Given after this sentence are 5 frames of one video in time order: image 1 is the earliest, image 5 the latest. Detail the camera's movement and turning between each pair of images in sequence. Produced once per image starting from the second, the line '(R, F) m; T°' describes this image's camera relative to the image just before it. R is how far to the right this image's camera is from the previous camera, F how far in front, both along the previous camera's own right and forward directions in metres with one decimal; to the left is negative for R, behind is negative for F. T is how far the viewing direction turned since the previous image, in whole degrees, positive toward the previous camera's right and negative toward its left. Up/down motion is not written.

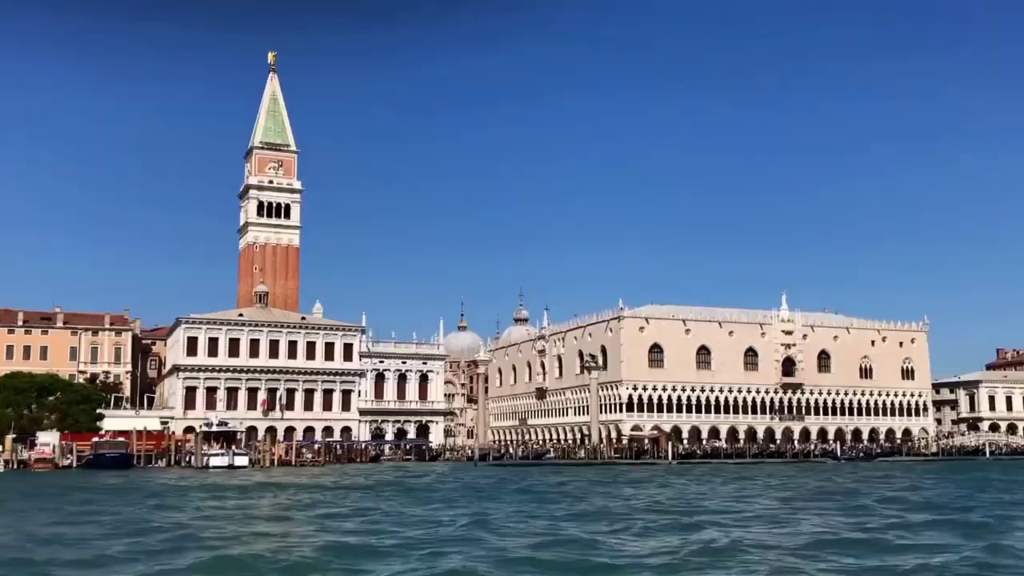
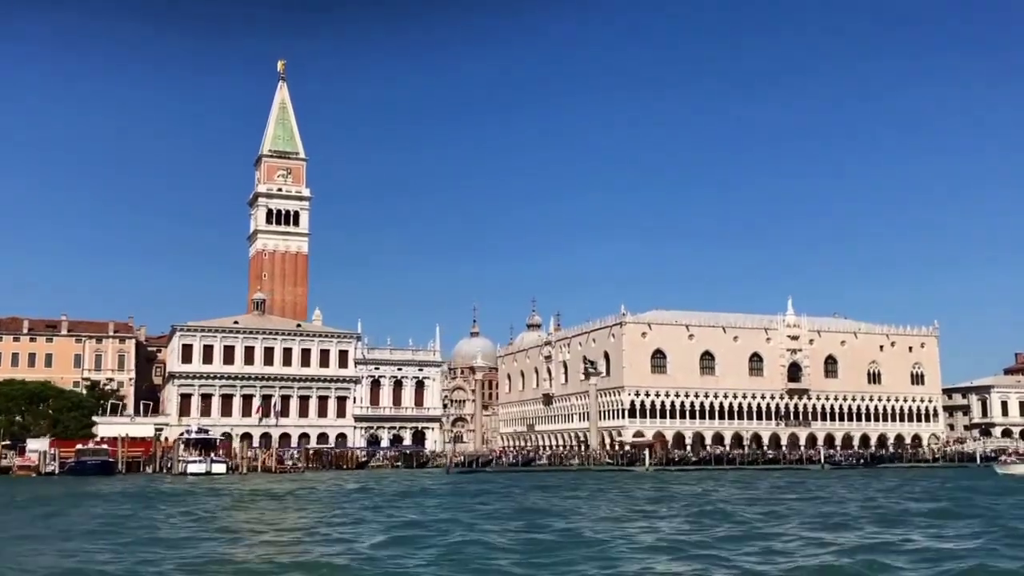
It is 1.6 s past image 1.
(+3.0, +0.1) m; -2°
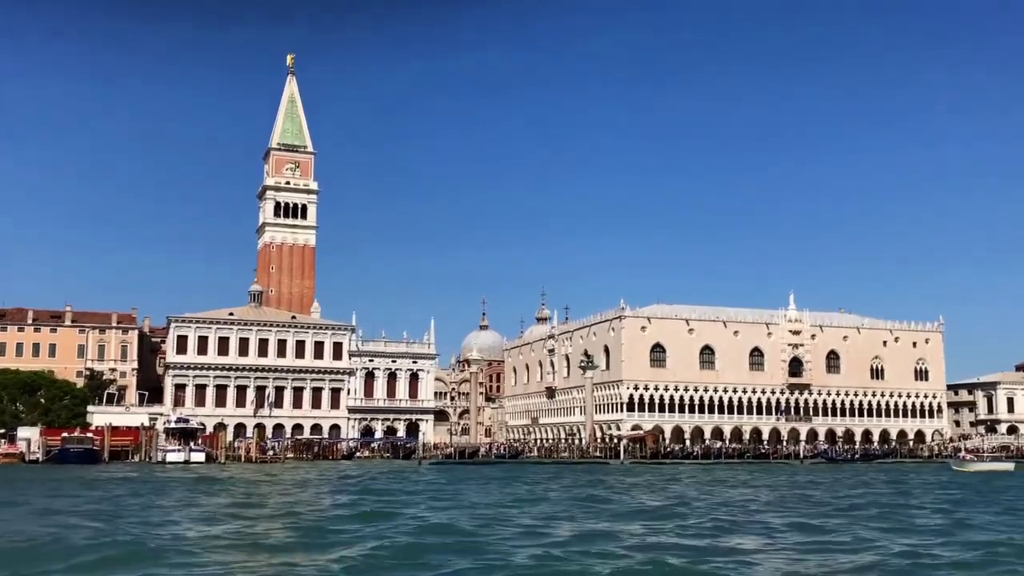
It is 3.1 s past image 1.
(+2.8, -0.4) m; -2°
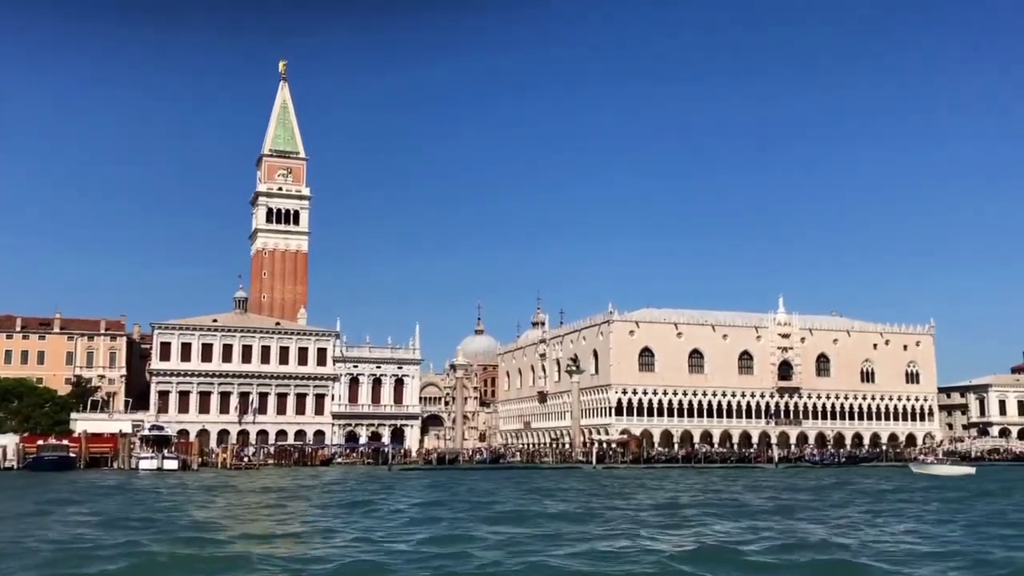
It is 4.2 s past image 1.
(+2.0, 0.0) m; 0°
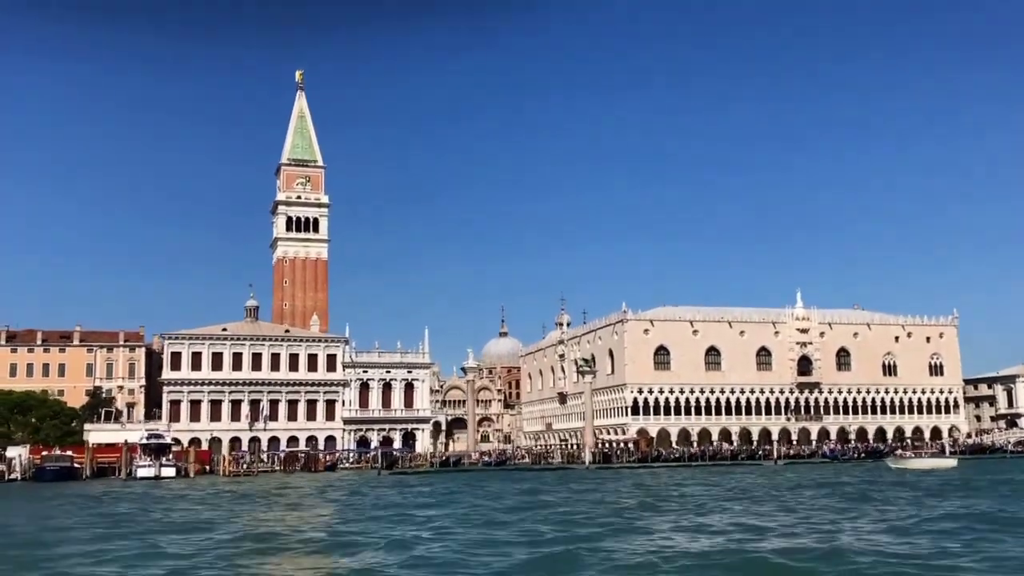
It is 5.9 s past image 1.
(+2.9, +0.1) m; -2°
